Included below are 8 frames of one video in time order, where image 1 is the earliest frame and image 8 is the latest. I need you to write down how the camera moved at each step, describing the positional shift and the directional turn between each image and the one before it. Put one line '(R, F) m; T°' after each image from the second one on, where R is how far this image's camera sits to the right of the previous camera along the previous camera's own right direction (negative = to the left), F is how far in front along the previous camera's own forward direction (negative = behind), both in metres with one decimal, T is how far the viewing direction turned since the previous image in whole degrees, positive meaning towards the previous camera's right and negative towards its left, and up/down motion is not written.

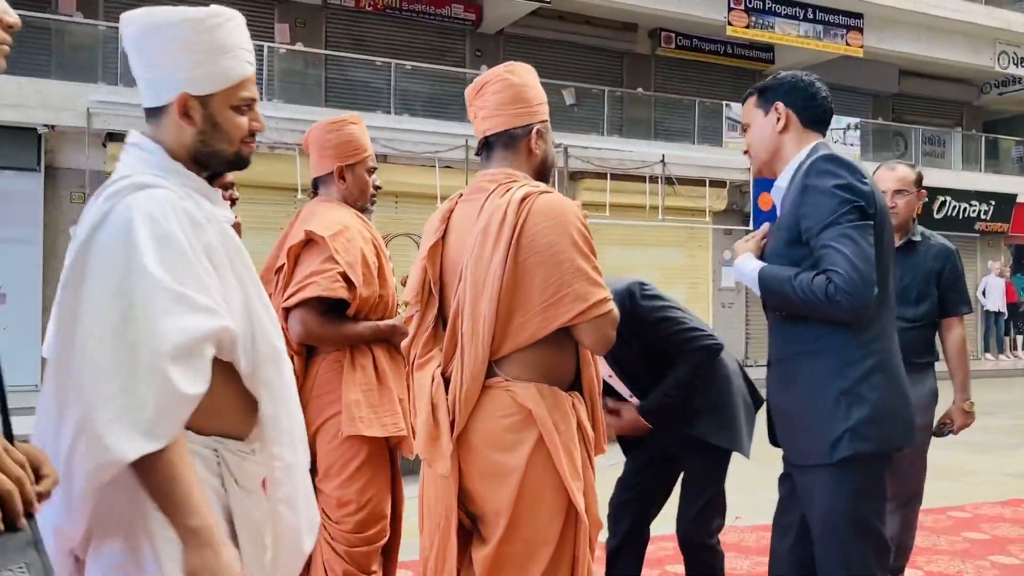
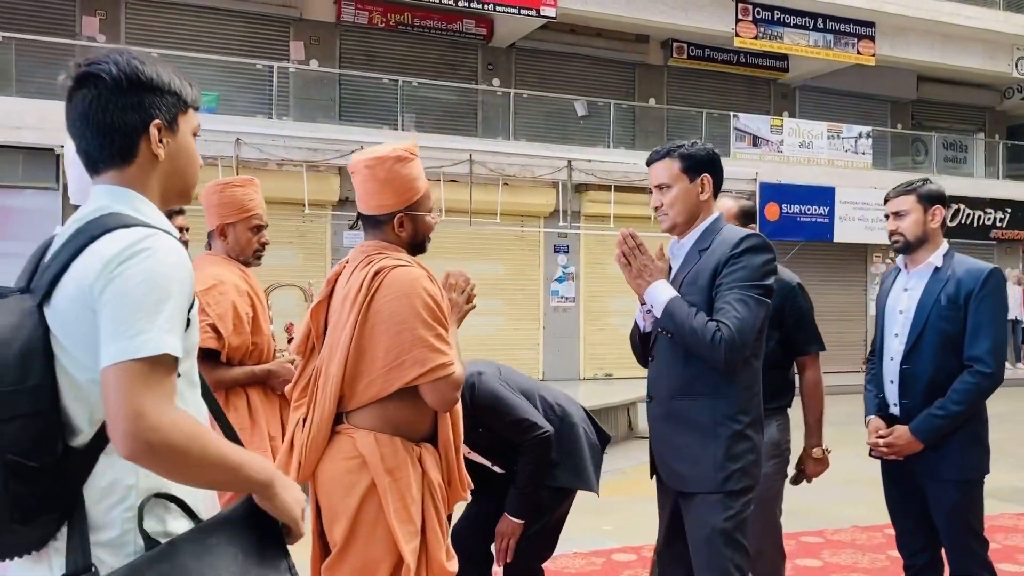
(+0.5, -0.2) m; -3°
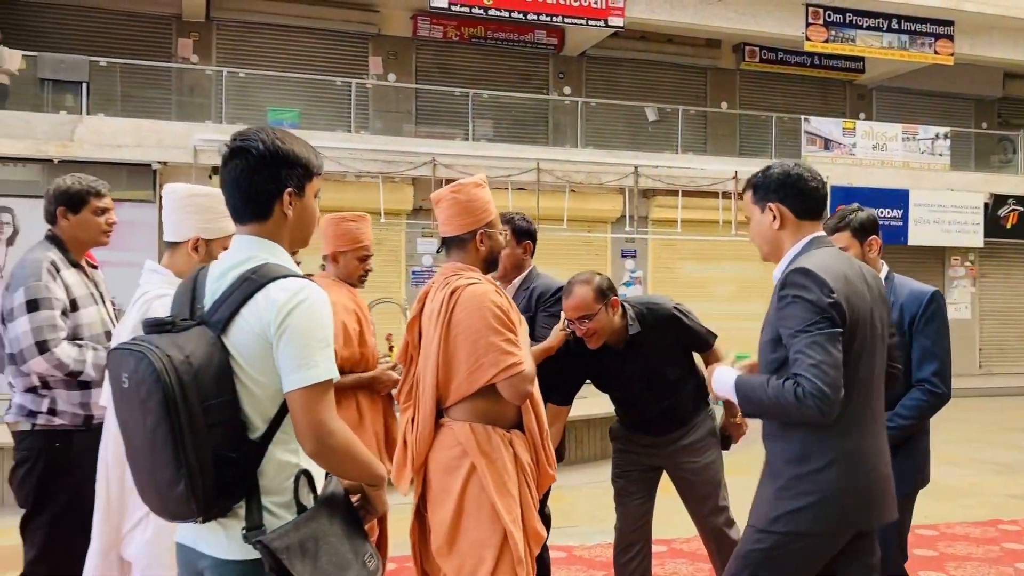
(+0.3, -0.4) m; -6°
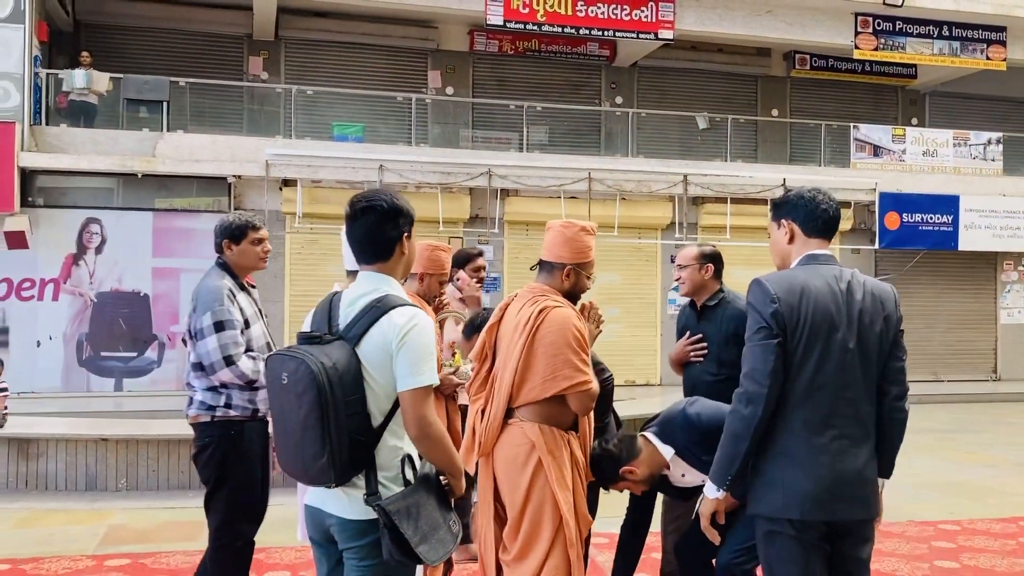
(0.0, -0.5) m; -4°
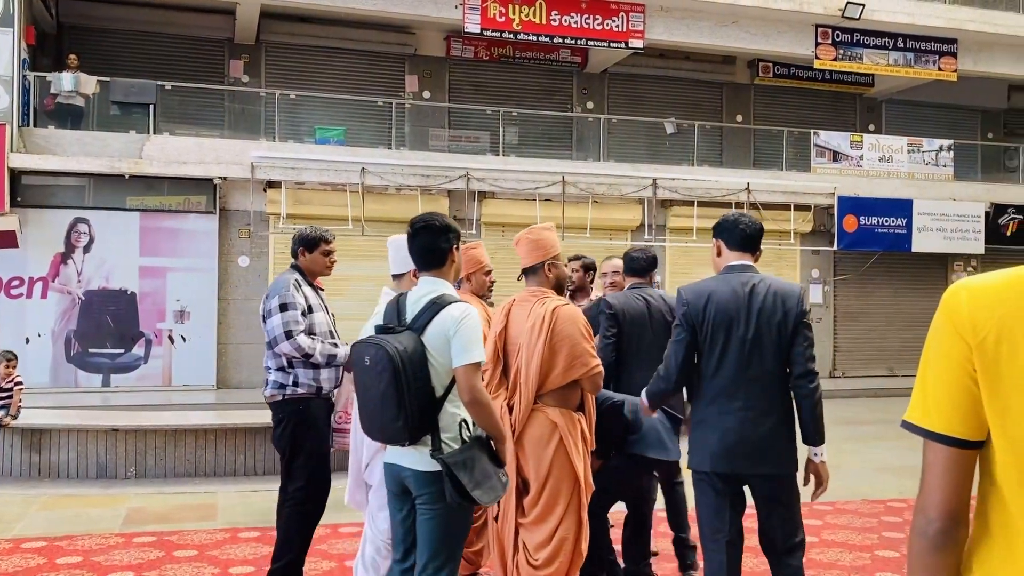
(-0.1, -0.5) m; +2°
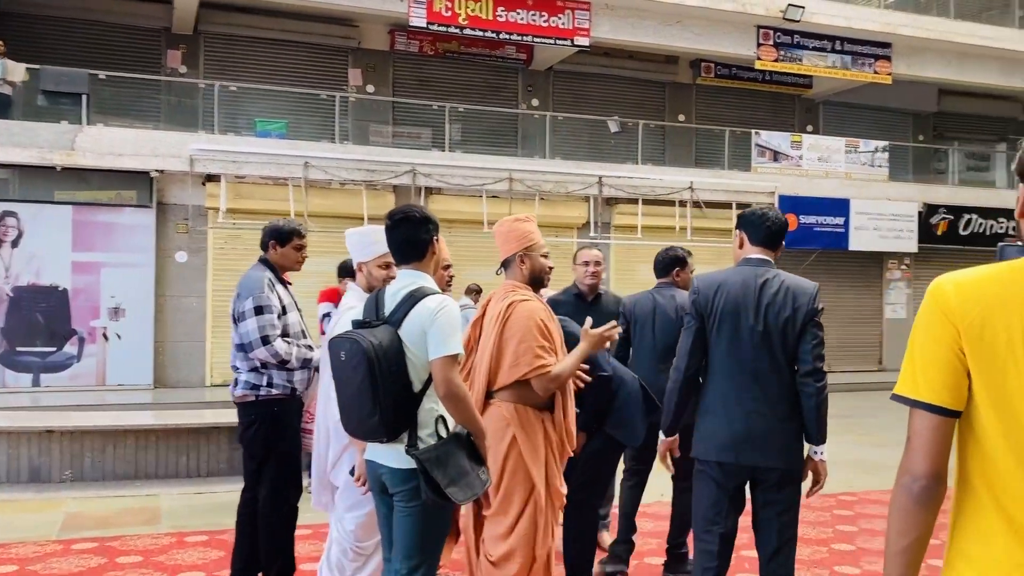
(-0.1, +0.1) m; +4°
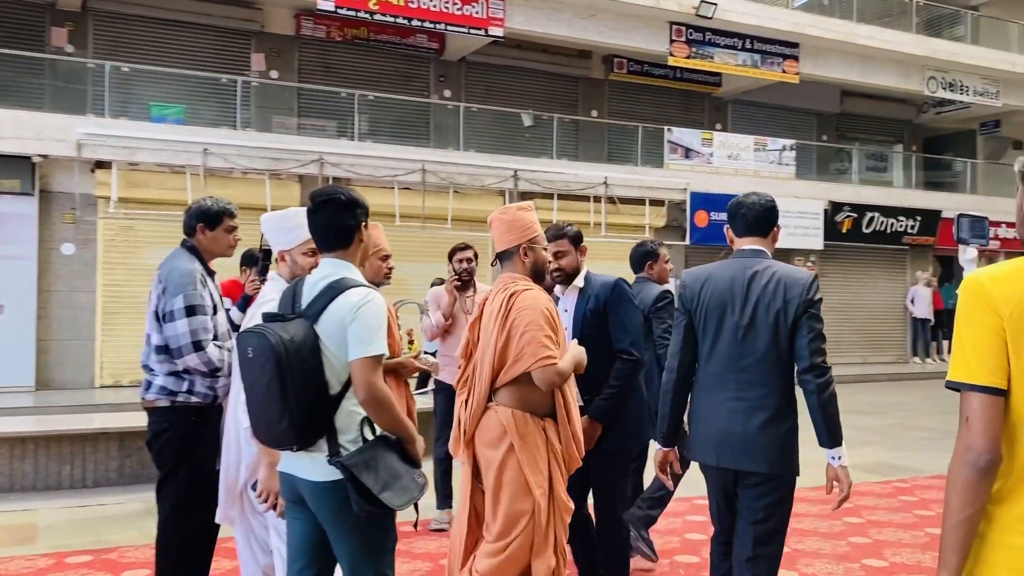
(-0.1, +0.3) m; +6°
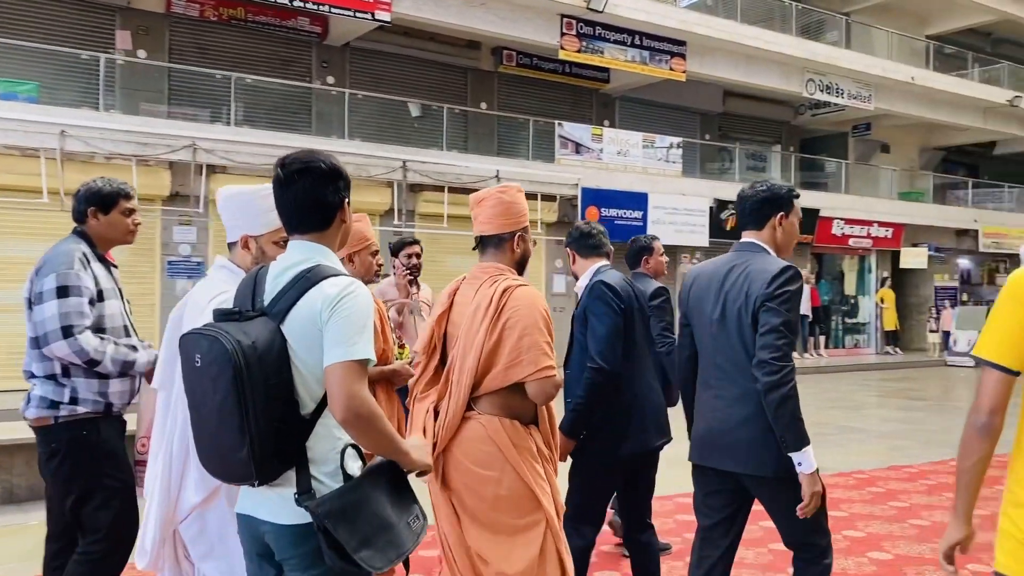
(-0.2, +0.4) m; +8°
